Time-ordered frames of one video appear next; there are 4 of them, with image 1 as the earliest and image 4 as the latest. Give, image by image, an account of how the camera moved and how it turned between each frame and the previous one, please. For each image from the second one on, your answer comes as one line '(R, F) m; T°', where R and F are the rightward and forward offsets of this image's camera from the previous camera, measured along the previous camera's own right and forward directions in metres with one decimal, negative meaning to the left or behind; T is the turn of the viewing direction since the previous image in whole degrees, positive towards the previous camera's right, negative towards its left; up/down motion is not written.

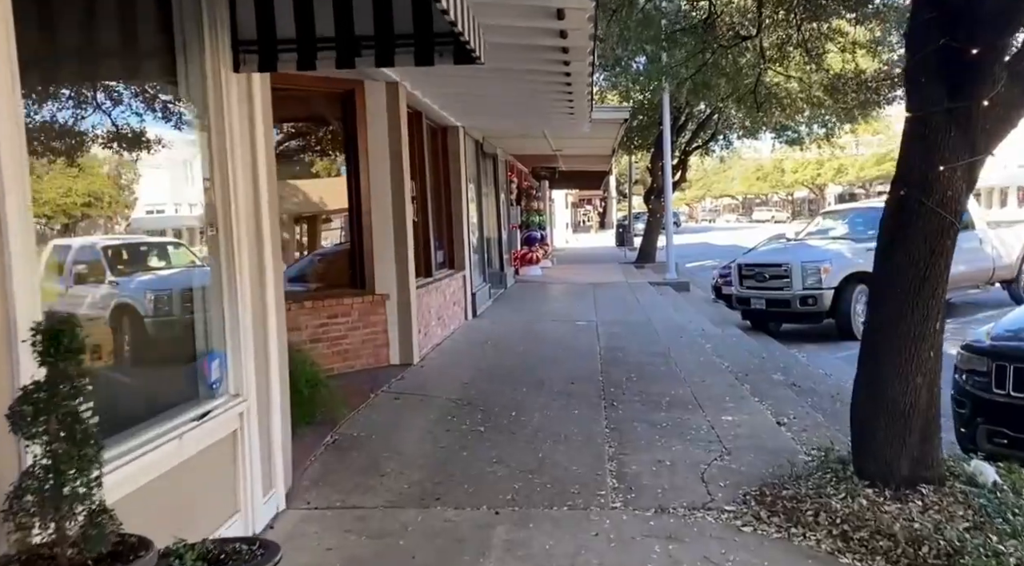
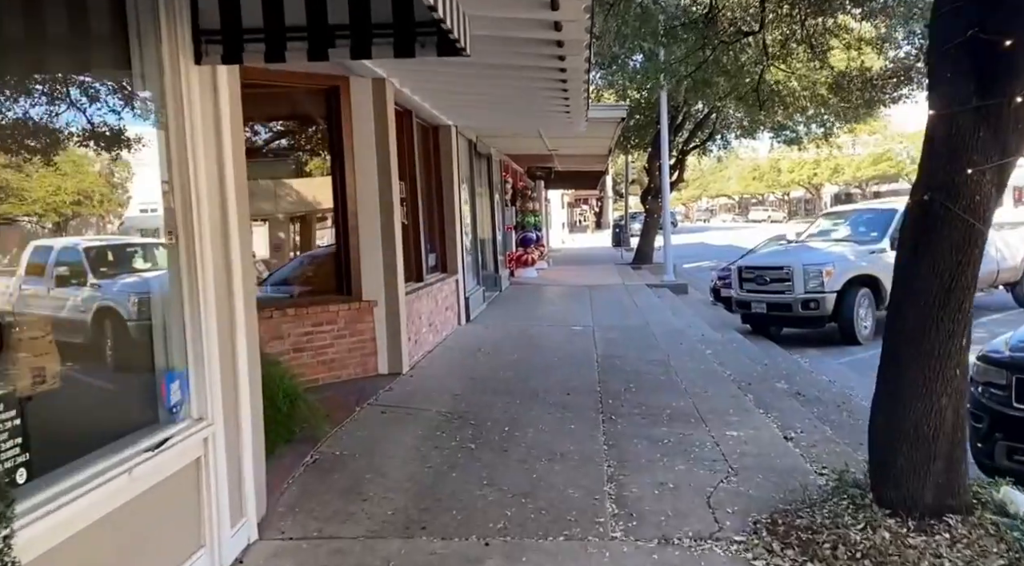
(0.0, +0.3) m; 0°
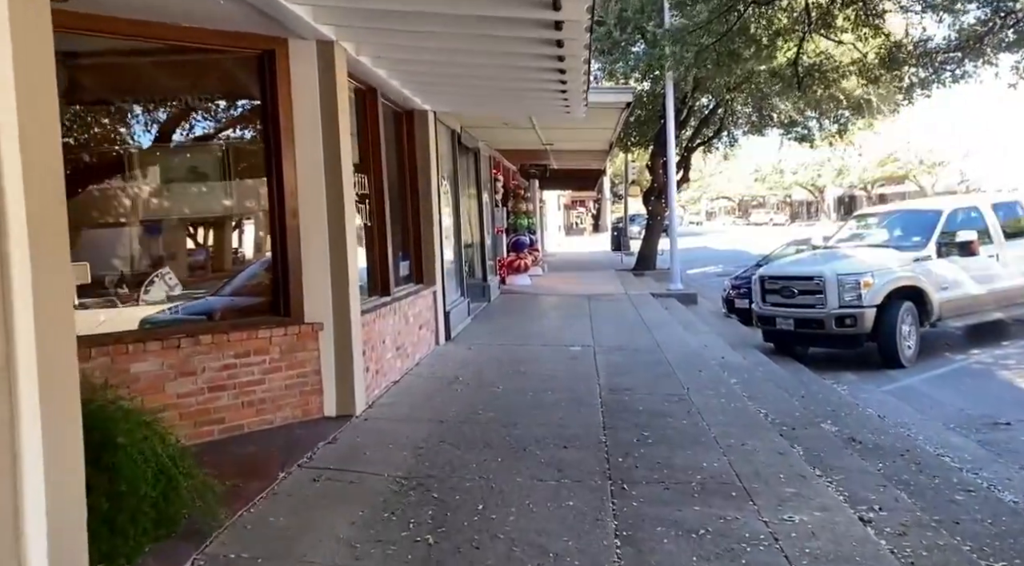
(+0.1, +1.5) m; 0°
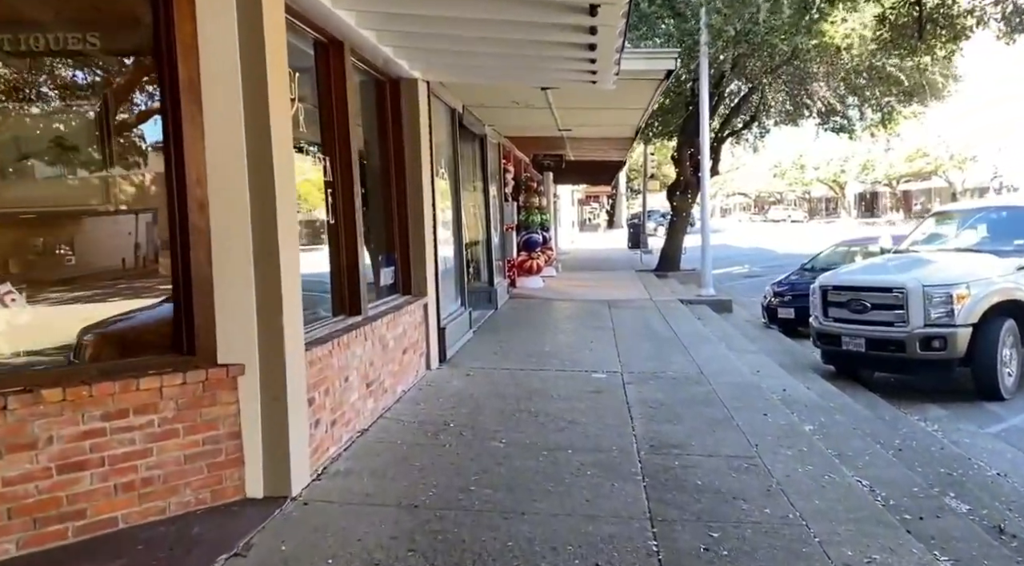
(0.0, +1.7) m; -1°
